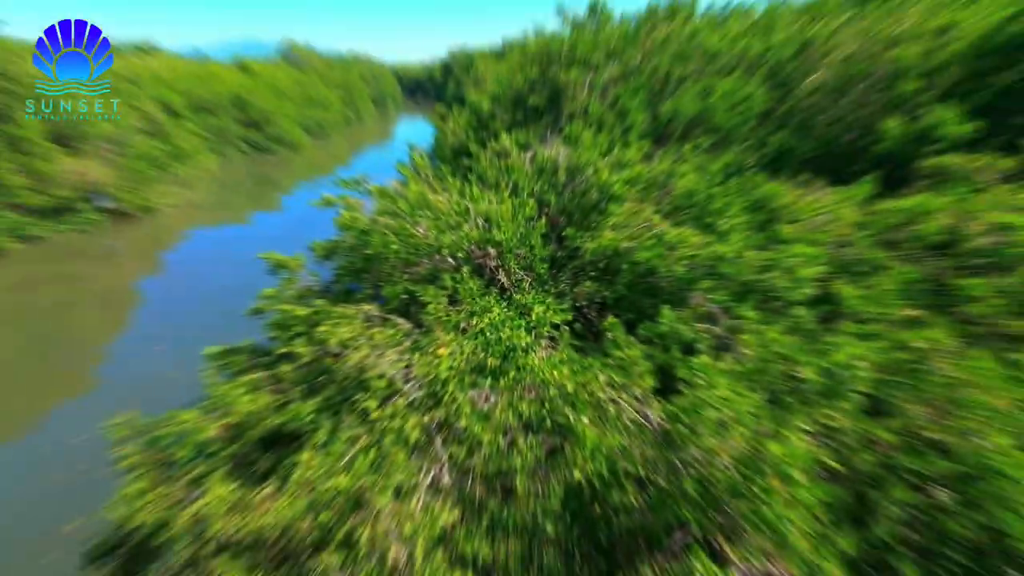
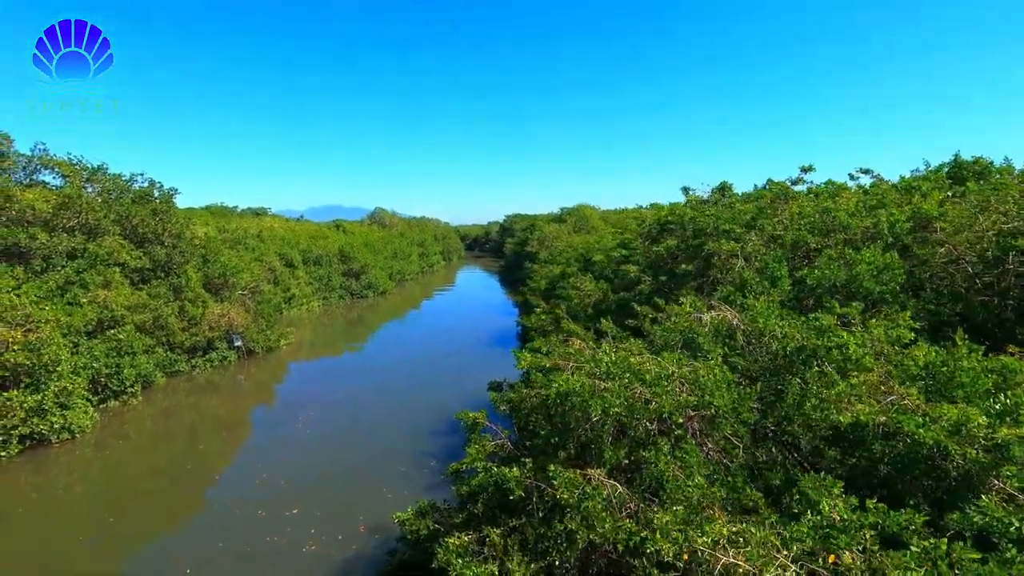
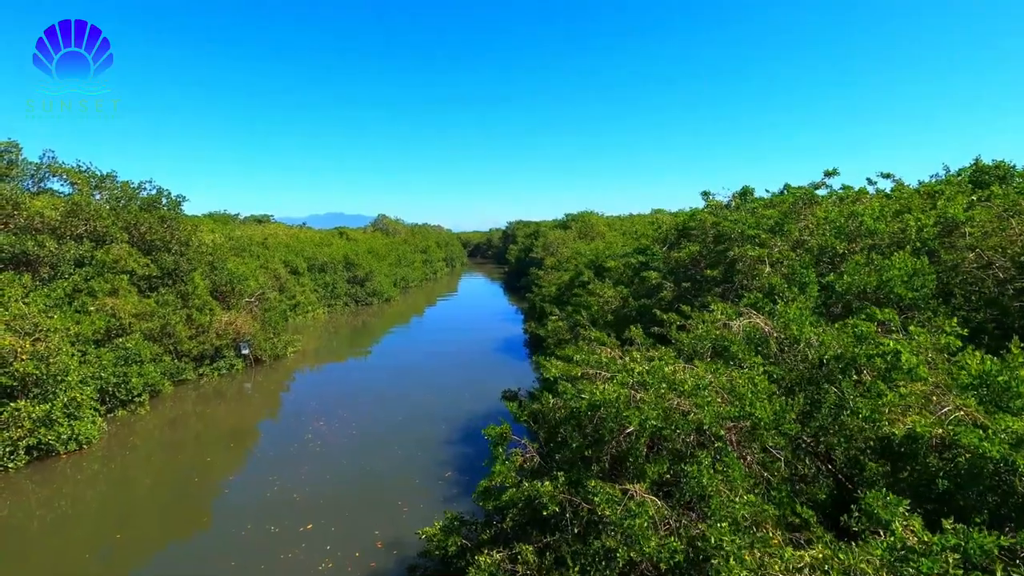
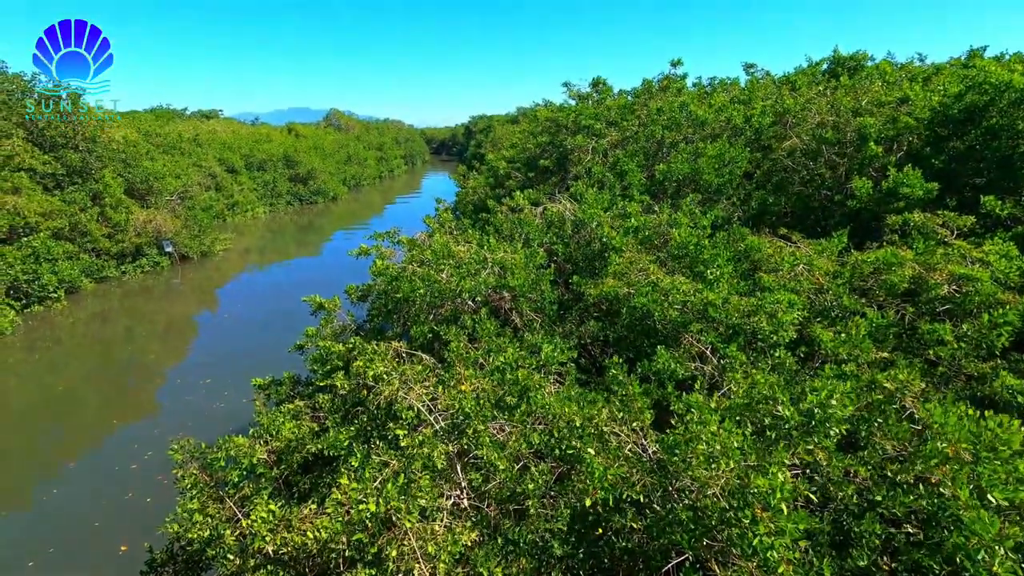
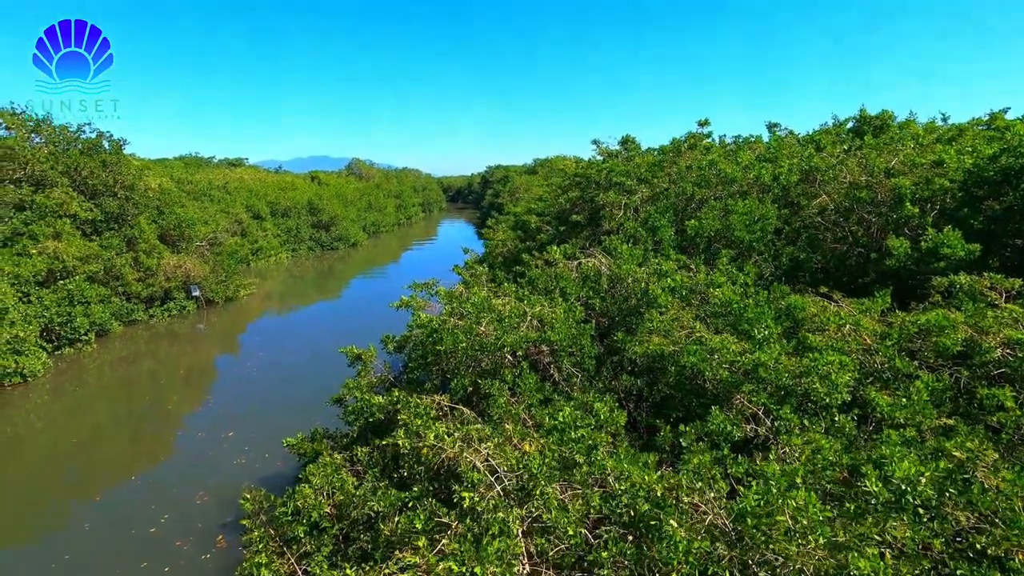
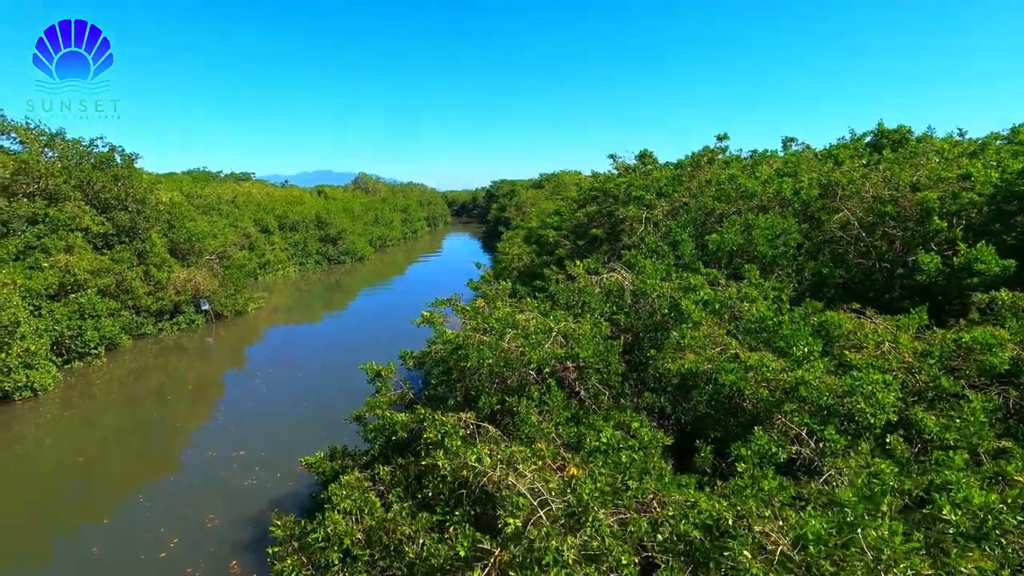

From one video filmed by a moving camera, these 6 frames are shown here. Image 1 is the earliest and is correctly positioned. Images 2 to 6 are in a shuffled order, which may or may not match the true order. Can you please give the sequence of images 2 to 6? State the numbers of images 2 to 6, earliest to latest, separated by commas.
4, 5, 6, 2, 3
